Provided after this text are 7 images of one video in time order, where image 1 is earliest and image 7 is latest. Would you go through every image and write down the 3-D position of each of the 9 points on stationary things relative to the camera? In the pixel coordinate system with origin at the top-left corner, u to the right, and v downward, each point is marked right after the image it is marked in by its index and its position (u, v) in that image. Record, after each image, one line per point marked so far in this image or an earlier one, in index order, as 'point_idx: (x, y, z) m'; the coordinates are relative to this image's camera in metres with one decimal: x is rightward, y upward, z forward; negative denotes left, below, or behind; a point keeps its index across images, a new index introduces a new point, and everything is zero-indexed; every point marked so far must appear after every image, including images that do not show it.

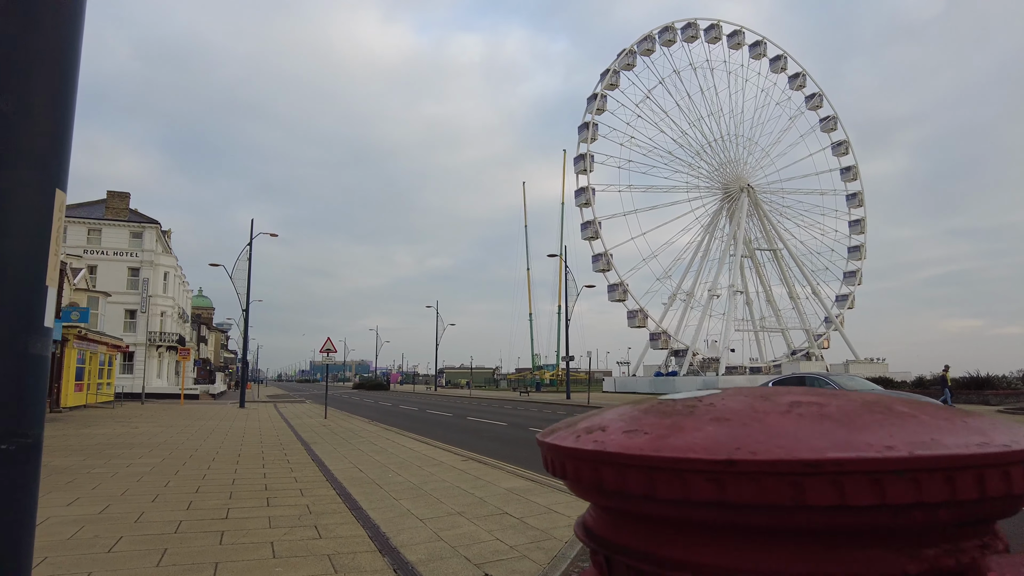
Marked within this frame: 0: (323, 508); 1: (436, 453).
0: (-2.5, -2.9, +8.5) m
1: (-1.7, -3.5, +13.9) m
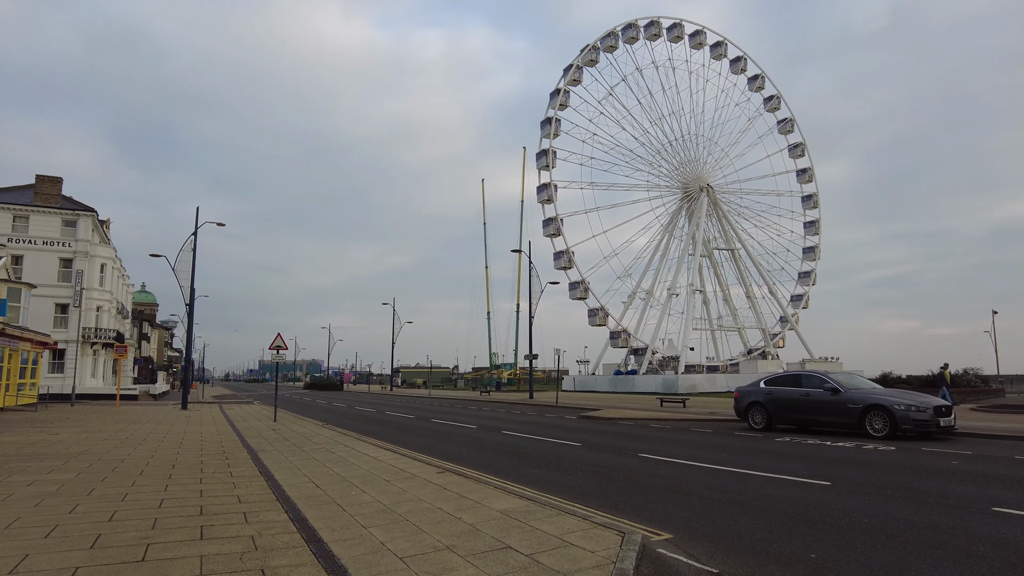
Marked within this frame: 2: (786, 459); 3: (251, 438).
0: (-2.5, -2.6, +6.7) m
1: (-2.0, -3.3, +12.1) m
2: (+5.4, -3.3, +12.8) m
3: (-7.6, -4.4, +19.0) m
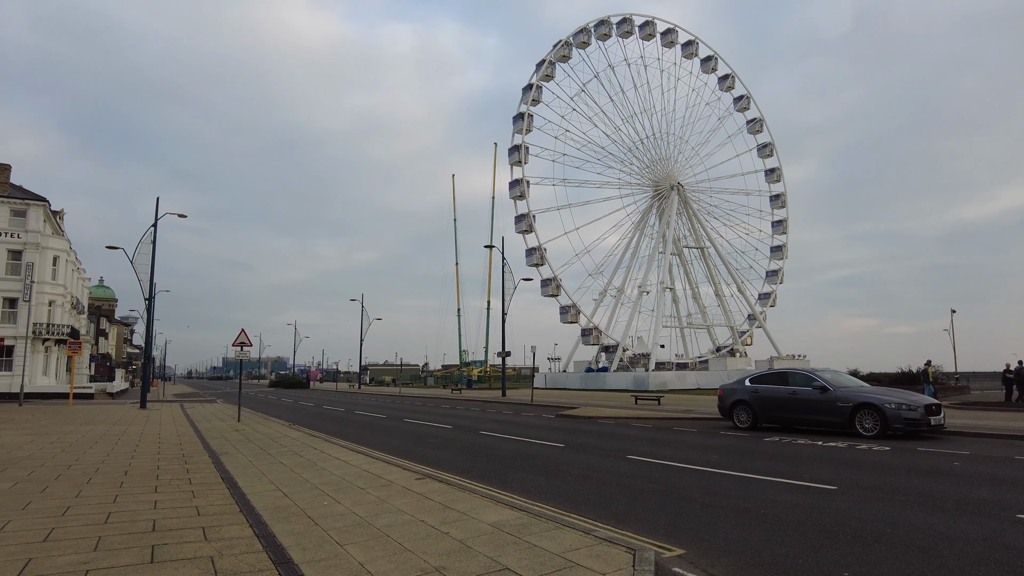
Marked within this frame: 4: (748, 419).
0: (-2.5, -2.5, +5.8) m
1: (-2.3, -3.1, +11.3) m
2: (+5.1, -3.2, +12.3) m
3: (-8.3, -4.2, +17.9) m
4: (+6.1, -3.4, +16.7) m
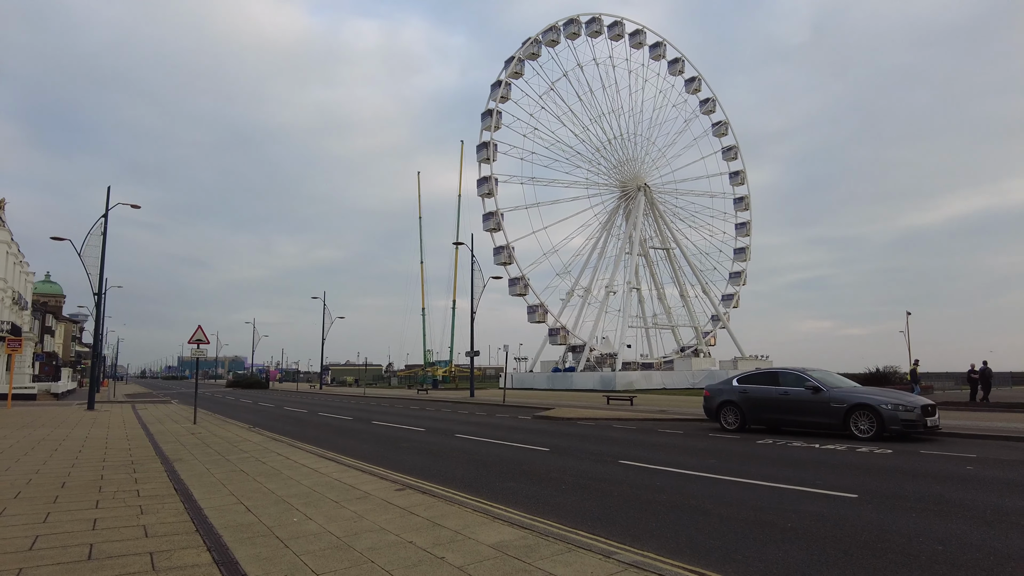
0: (-2.4, -2.4, +4.8) m
1: (-2.5, -3.0, +10.2) m
2: (+4.8, -3.1, +11.7) m
3: (-8.8, -4.0, +16.5) m
4: (+5.6, -3.3, +16.1) m
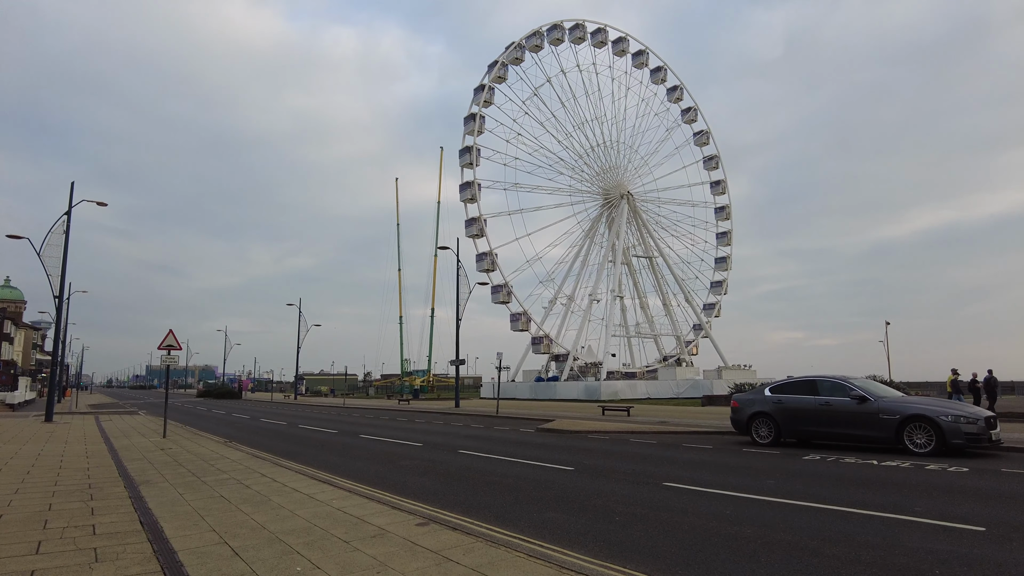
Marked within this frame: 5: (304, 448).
0: (-1.7, -2.2, +3.1) m
1: (-2.0, -2.9, +8.5) m
2: (+5.2, -3.1, +10.2) m
3: (-8.6, -3.9, +14.5) m
4: (+5.8, -3.3, +14.7) m
5: (-5.5, -4.2, +17.1) m
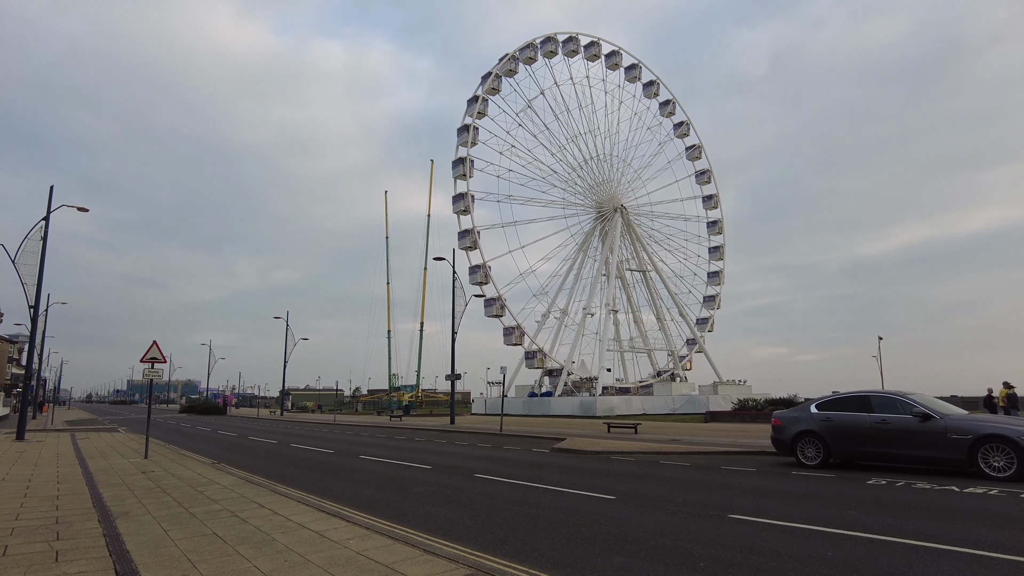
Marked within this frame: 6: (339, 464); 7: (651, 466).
0: (-1.0, -2.0, +1.7) m
1: (-1.4, -2.8, +7.1) m
2: (+5.8, -3.1, +8.9) m
3: (-8.1, -4.0, +12.9) m
4: (+6.3, -3.5, +13.4) m
5: (-5.1, -4.4, +15.5) m
6: (-4.4, -4.6, +16.9) m
7: (+3.2, -4.1, +14.8) m
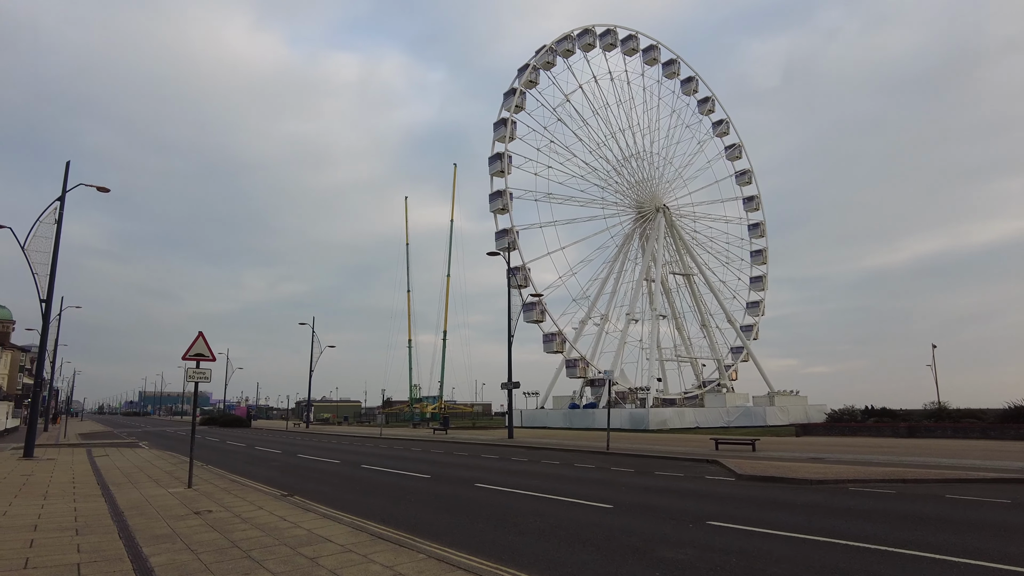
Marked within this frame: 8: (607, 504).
0: (+2.4, -1.1, -3.1) m
1: (+2.0, -2.0, +2.3) m
2: (+9.3, -2.3, +4.0) m
3: (-4.6, -3.2, +8.2) m
4: (+9.8, -2.7, +8.5) m
5: (-1.5, -3.7, +10.7) m
6: (-0.9, -3.9, +12.1) m
7: (+6.7, -3.3, +10.0) m
8: (+1.6, -3.7, +10.9) m
